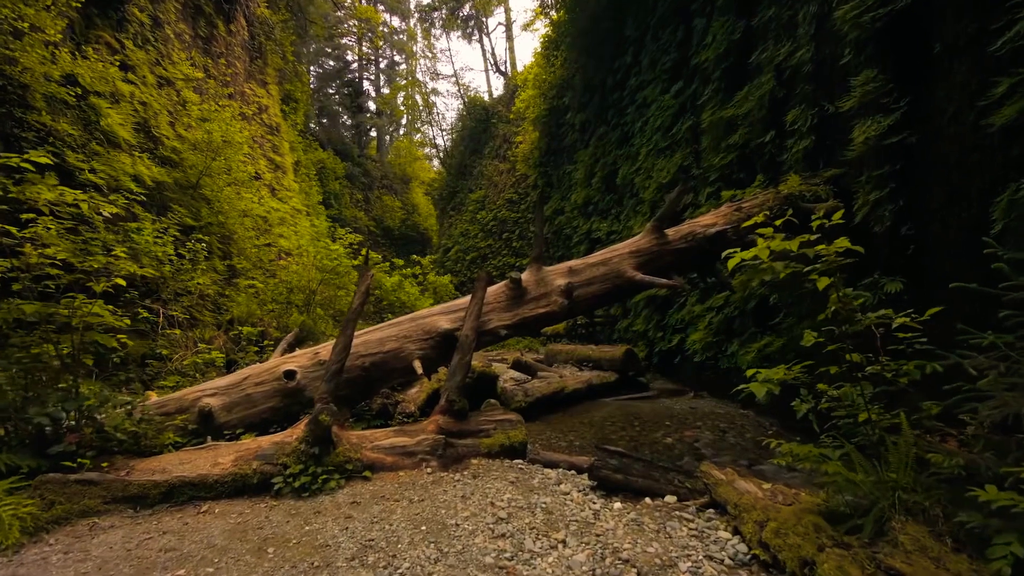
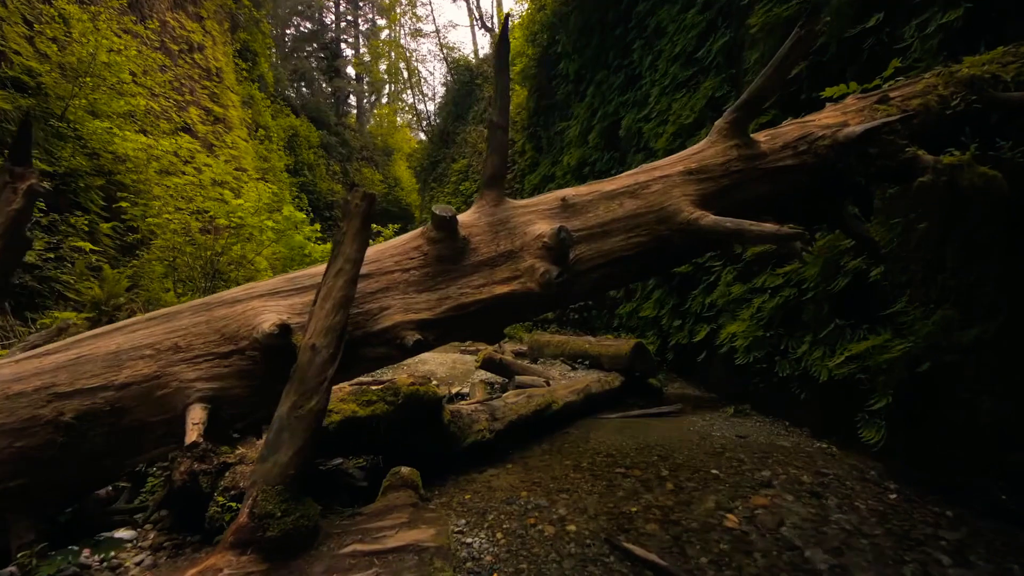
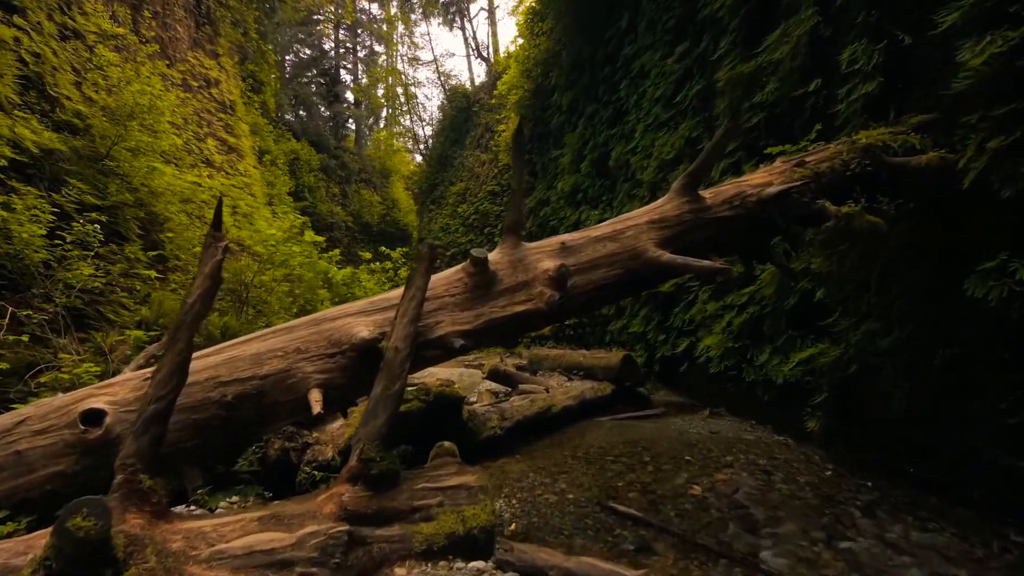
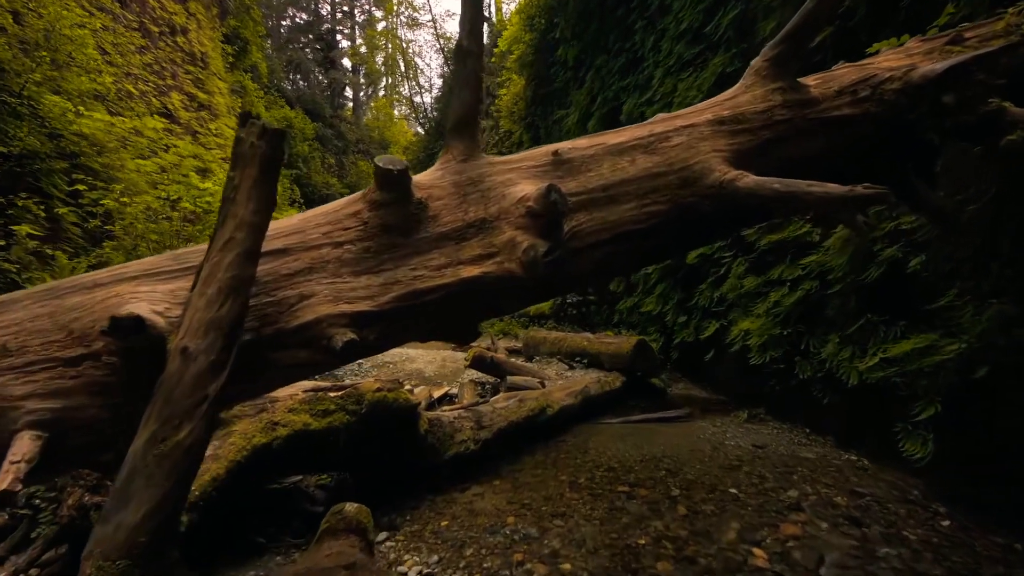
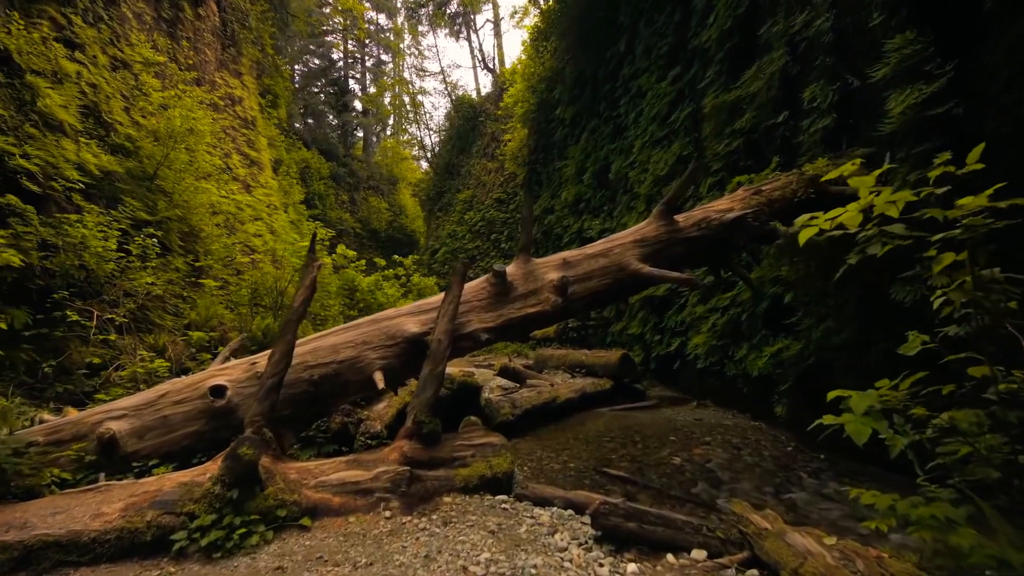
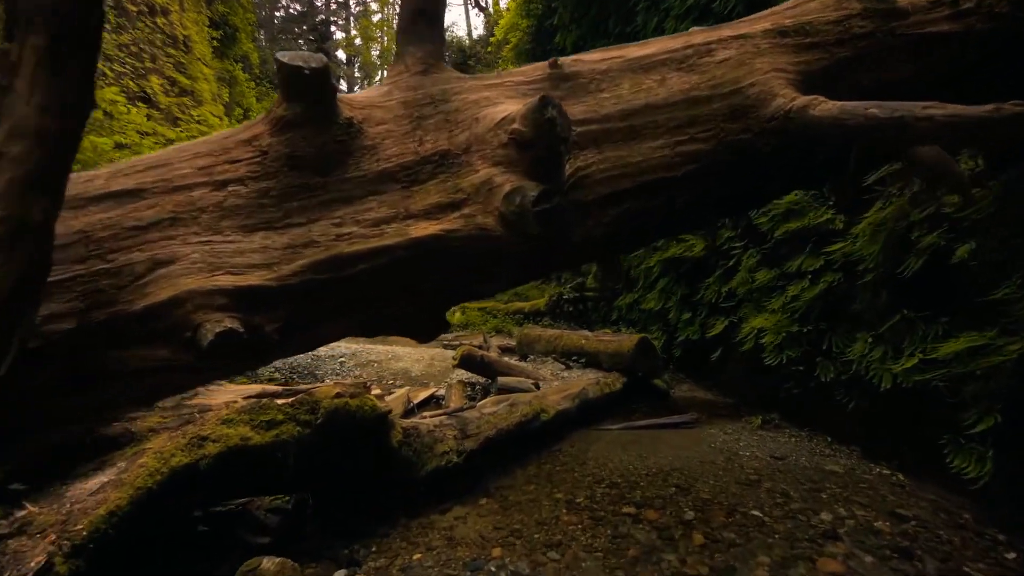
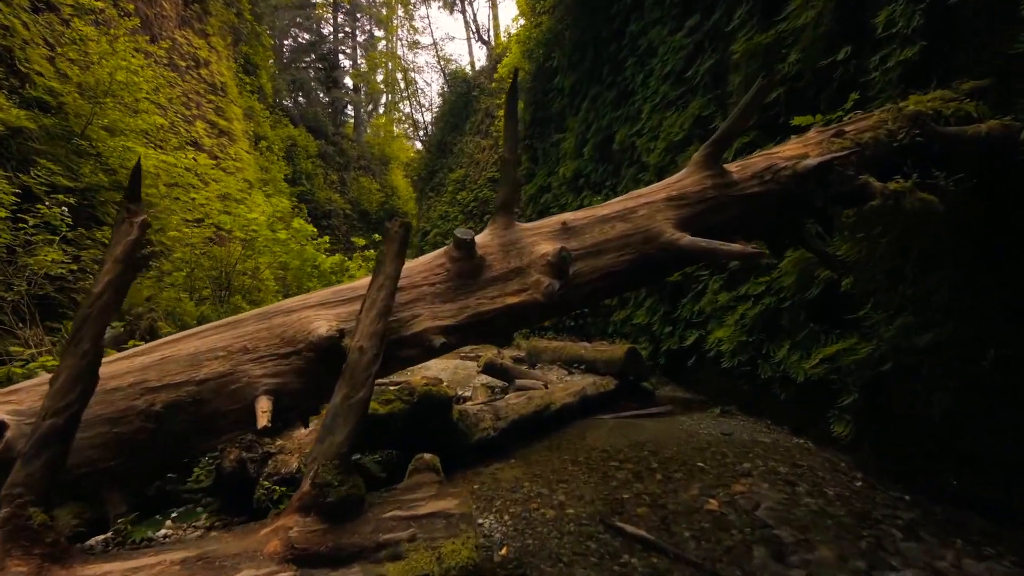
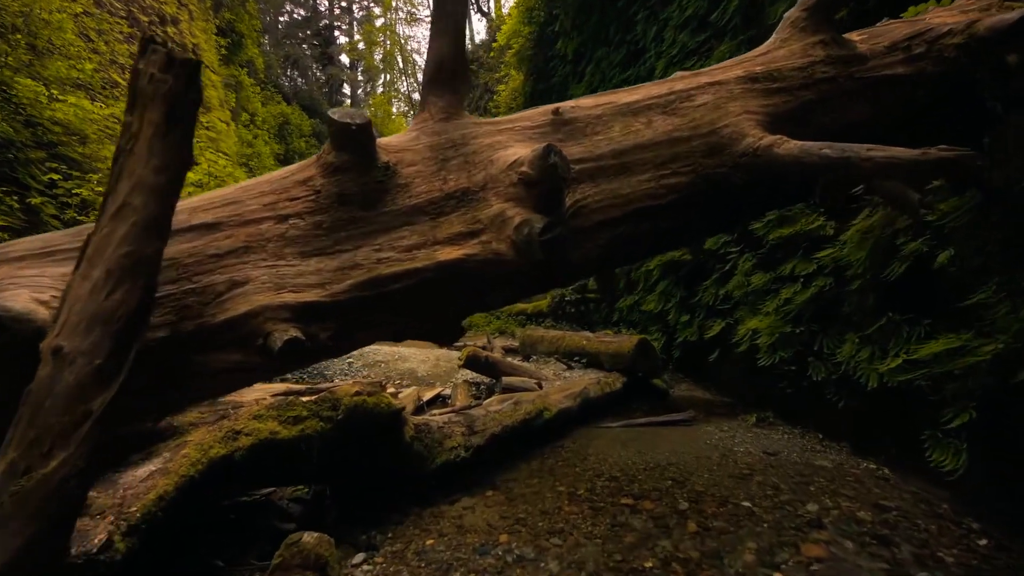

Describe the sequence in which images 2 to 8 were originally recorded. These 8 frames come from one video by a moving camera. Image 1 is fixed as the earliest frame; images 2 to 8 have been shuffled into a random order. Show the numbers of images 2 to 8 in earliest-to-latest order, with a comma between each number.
5, 3, 7, 2, 4, 8, 6
